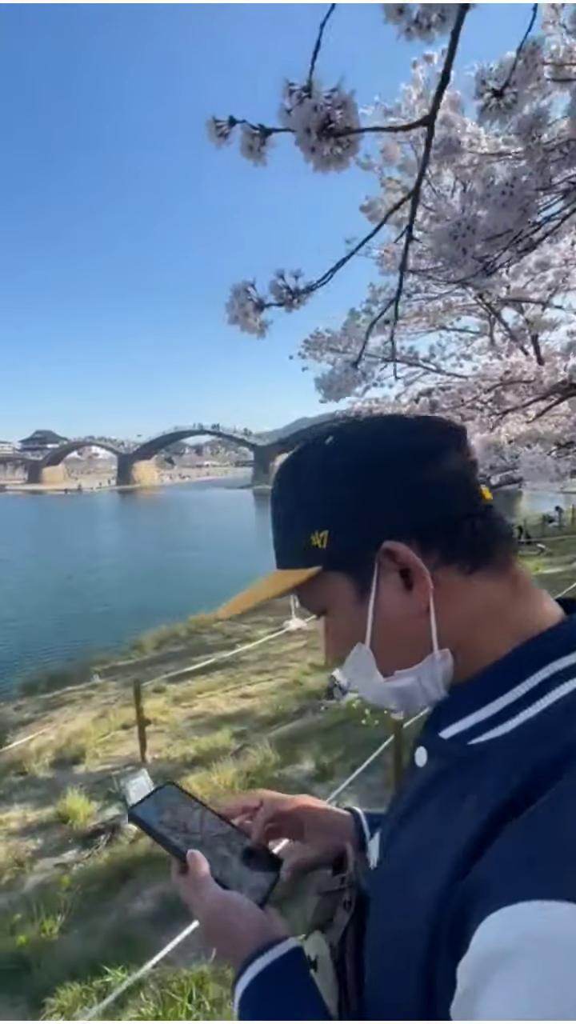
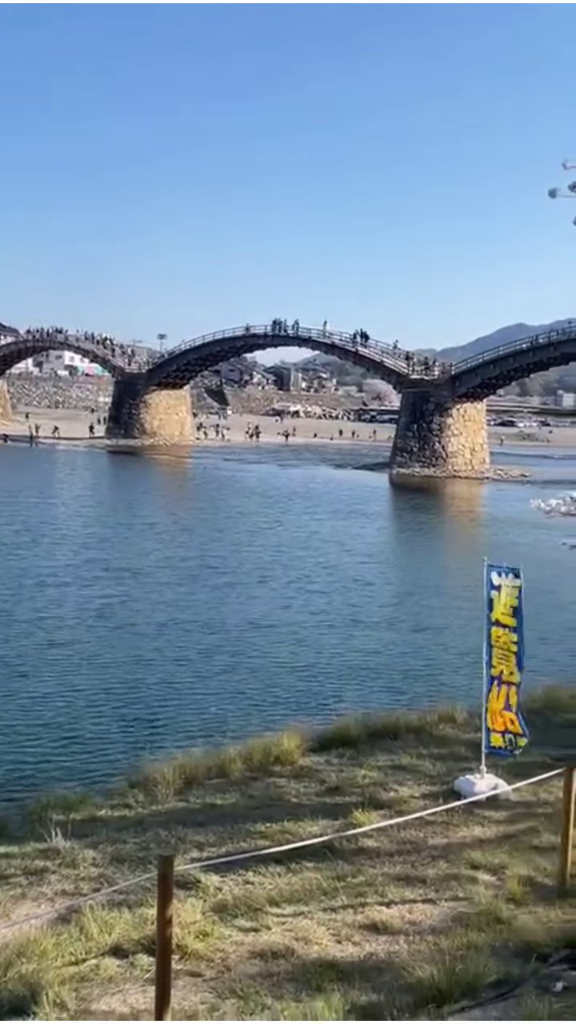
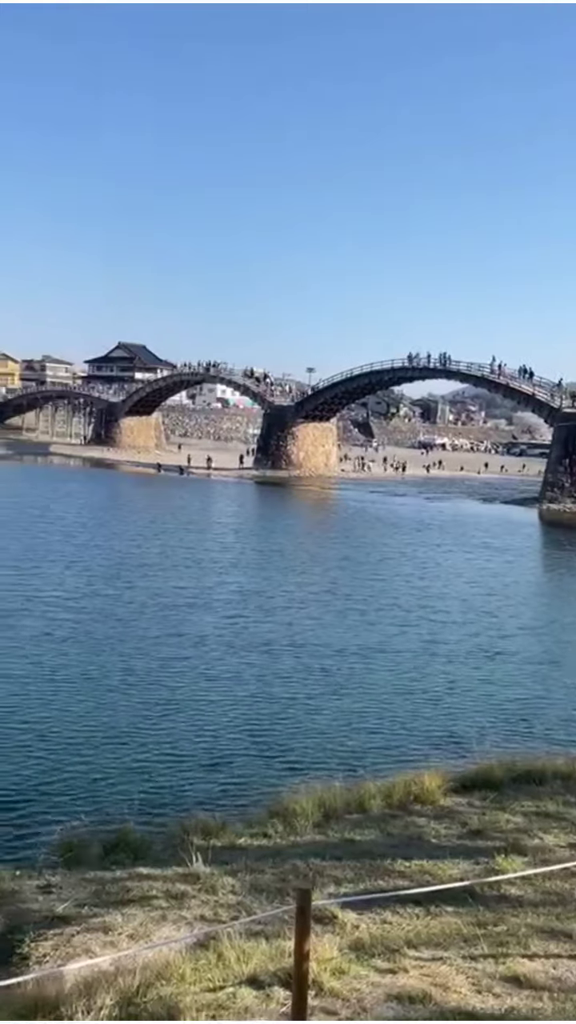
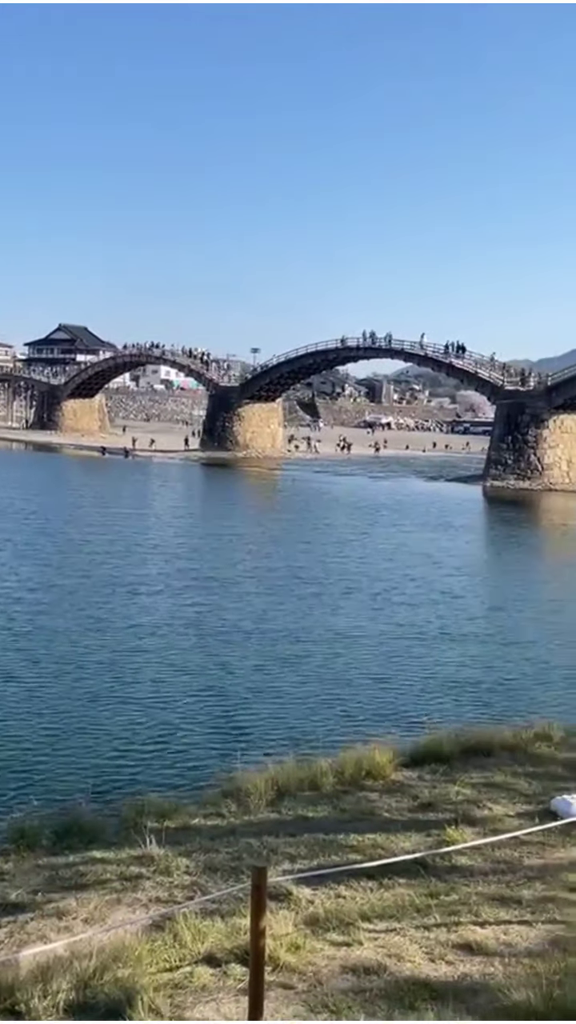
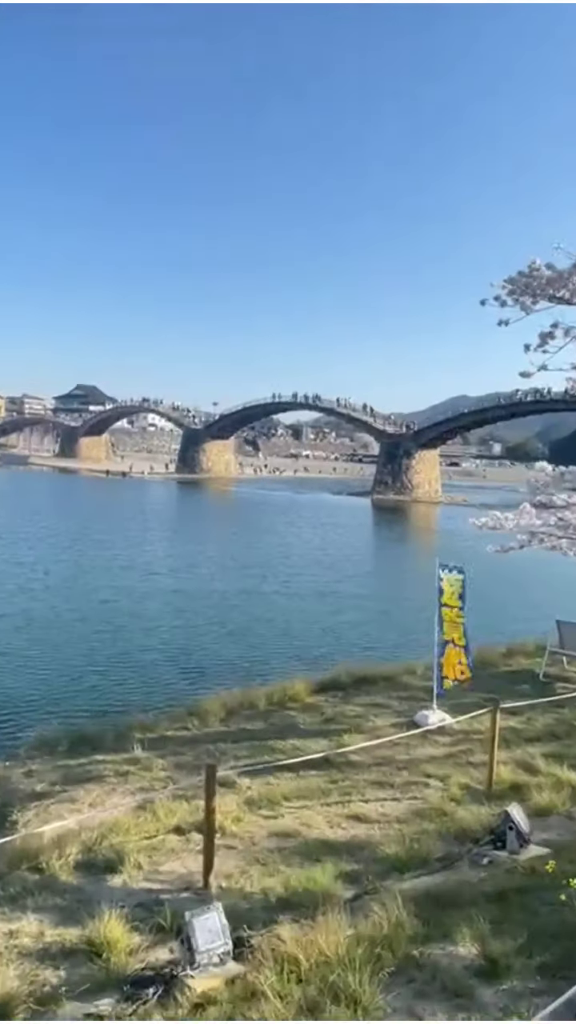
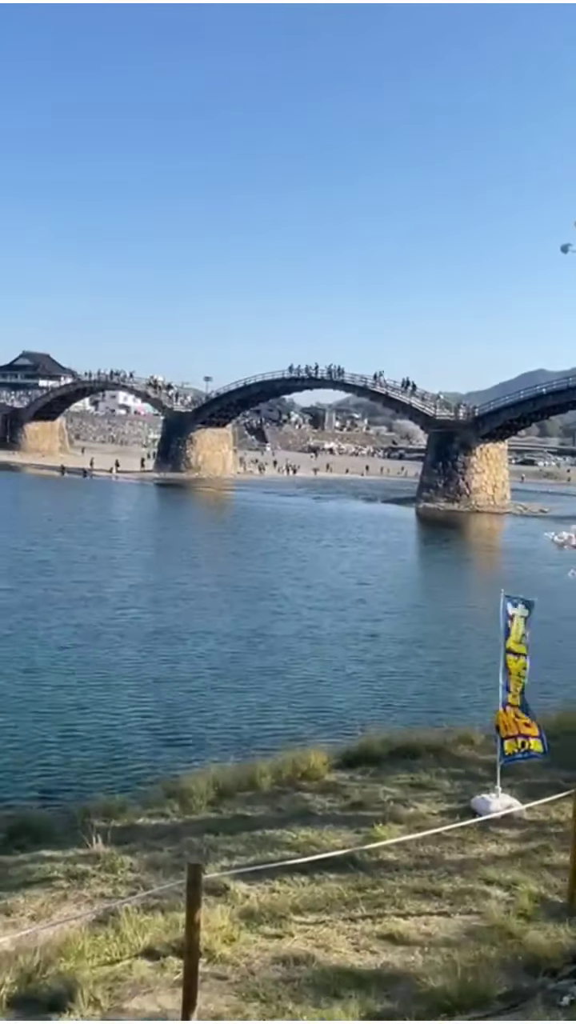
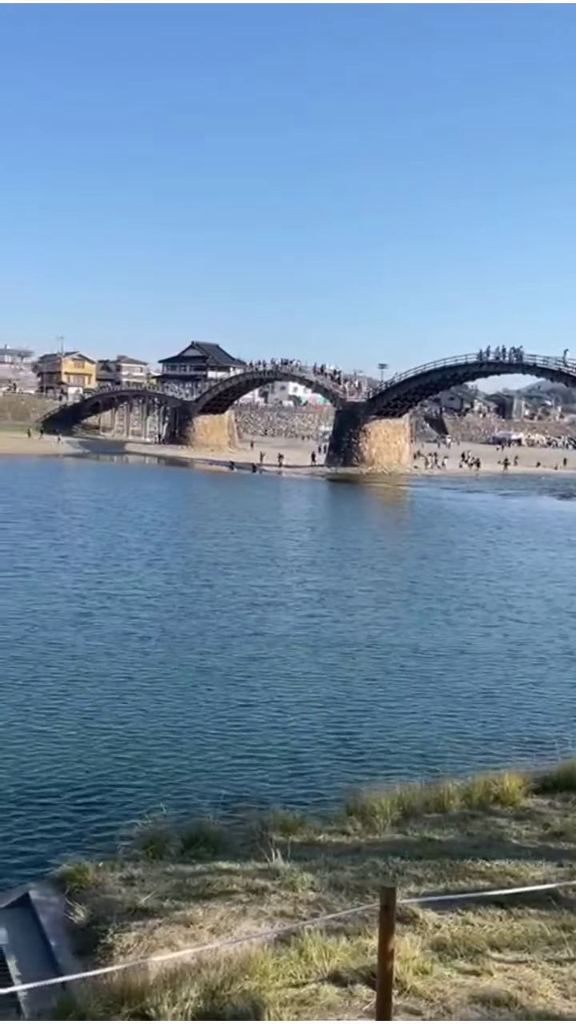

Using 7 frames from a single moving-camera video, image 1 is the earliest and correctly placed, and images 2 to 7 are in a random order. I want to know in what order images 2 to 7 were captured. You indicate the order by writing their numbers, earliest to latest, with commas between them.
5, 6, 3, 7, 4, 2
